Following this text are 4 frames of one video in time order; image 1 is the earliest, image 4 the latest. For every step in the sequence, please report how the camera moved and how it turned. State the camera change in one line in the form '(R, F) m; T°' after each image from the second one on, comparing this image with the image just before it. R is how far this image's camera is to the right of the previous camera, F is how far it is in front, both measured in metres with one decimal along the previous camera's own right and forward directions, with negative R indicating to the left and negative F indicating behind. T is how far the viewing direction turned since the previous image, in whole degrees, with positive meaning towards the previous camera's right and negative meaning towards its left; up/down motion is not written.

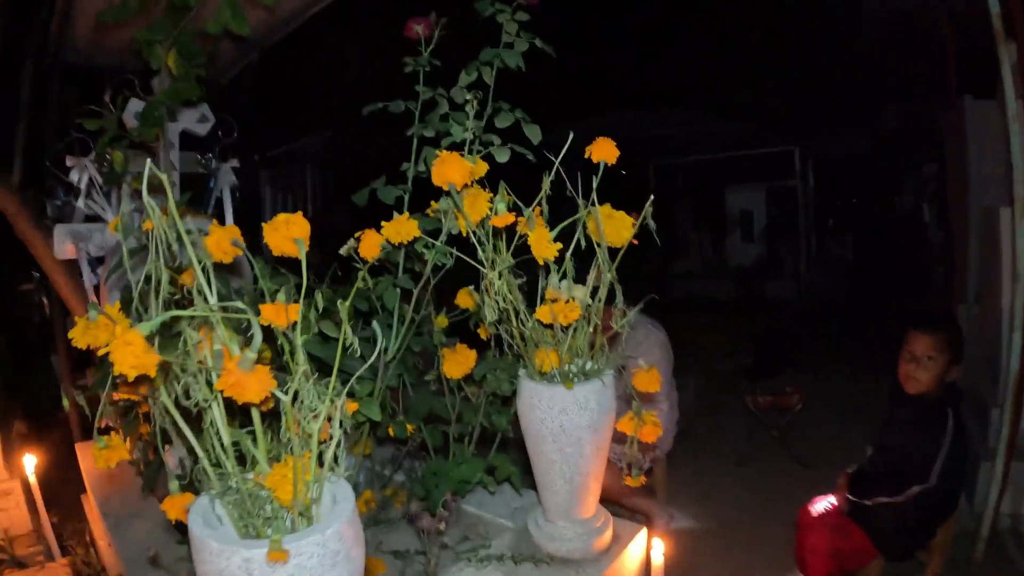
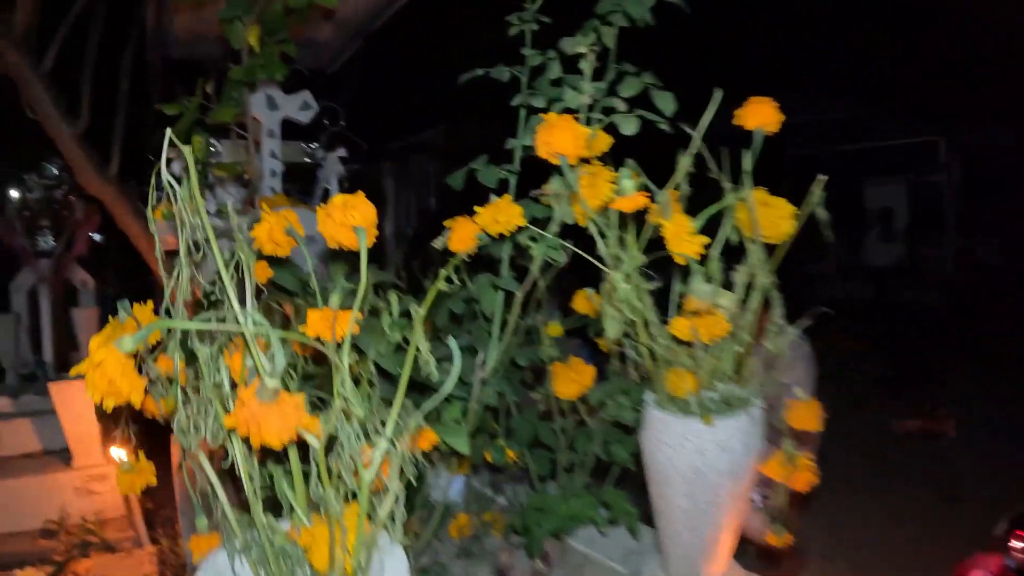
(0.0, +0.3) m; -7°
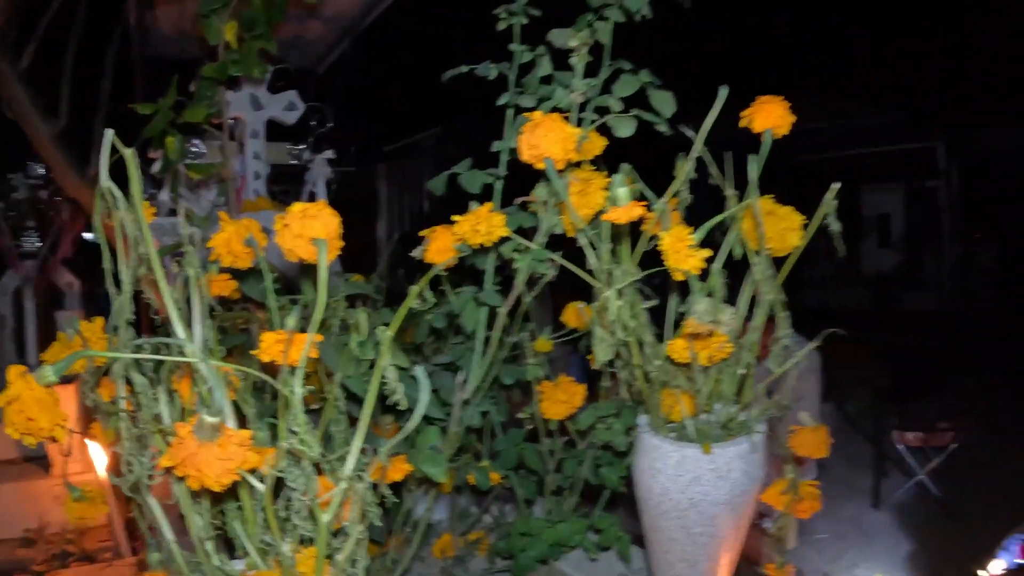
(0.0, +0.1) m; 0°
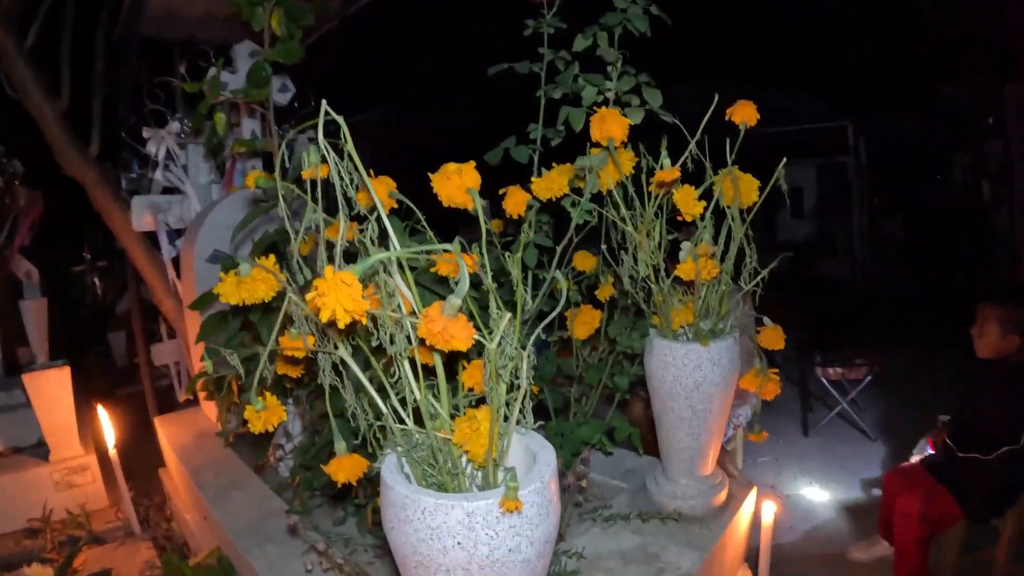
(-0.2, -0.4) m; +5°
